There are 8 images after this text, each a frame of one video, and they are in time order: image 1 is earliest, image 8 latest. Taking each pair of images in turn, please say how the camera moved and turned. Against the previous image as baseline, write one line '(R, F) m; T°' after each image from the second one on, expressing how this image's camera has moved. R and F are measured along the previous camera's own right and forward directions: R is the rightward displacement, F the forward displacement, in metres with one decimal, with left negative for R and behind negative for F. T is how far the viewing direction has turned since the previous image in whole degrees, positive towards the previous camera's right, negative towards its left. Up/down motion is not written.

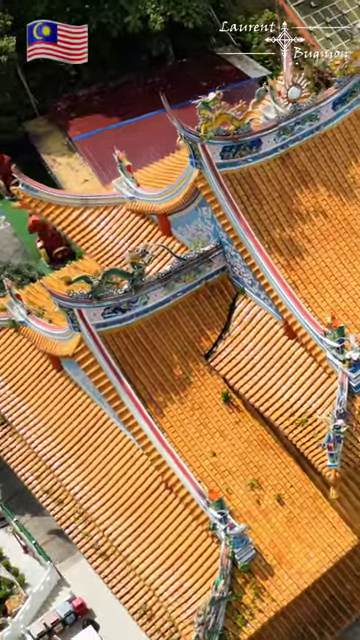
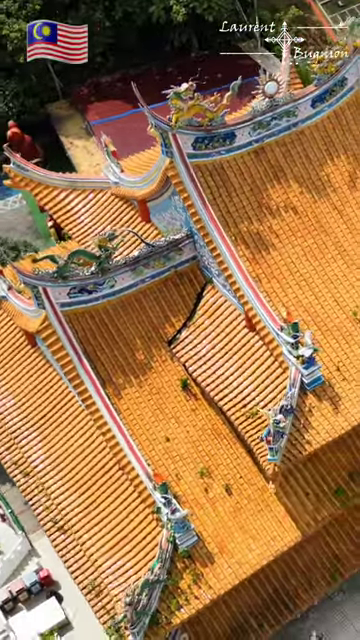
(+1.4, -0.1) m; -4°
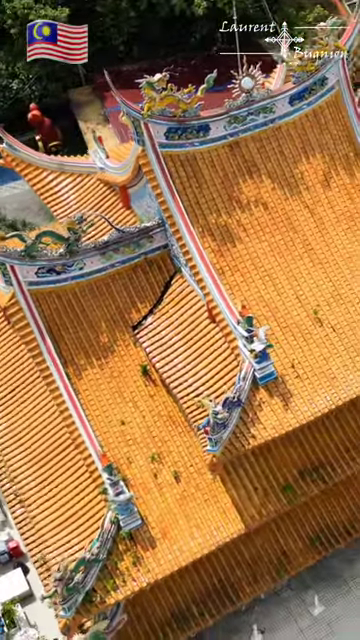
(+1.4, -0.1) m; -4°
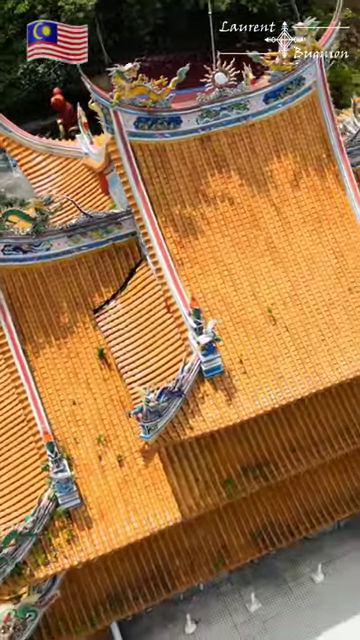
(+1.5, -0.1) m; -4°
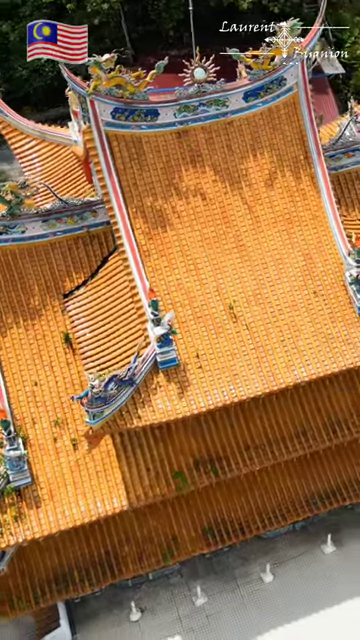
(+1.3, -0.1) m; -4°
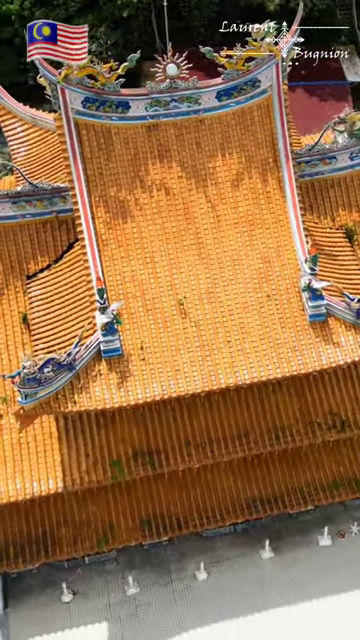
(+1.7, 0.0) m; -5°
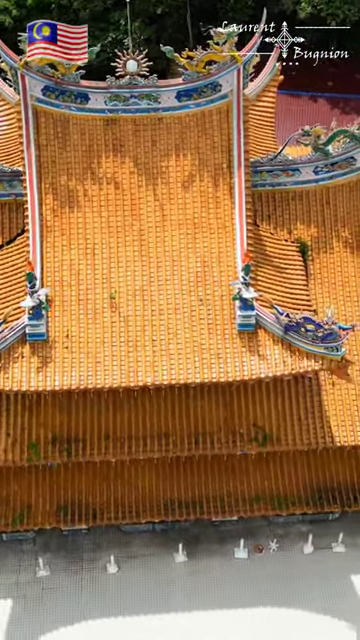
(+2.3, +0.1) m; -6°
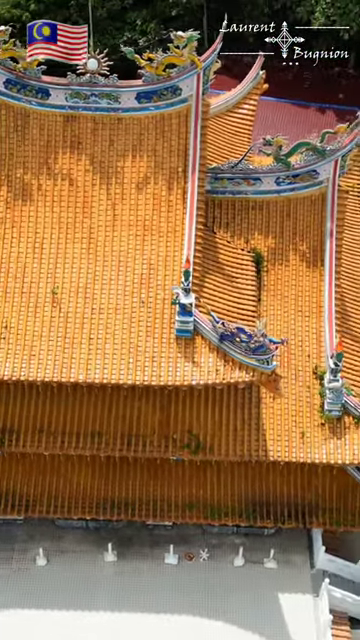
(+1.8, +0.1) m; -4°
